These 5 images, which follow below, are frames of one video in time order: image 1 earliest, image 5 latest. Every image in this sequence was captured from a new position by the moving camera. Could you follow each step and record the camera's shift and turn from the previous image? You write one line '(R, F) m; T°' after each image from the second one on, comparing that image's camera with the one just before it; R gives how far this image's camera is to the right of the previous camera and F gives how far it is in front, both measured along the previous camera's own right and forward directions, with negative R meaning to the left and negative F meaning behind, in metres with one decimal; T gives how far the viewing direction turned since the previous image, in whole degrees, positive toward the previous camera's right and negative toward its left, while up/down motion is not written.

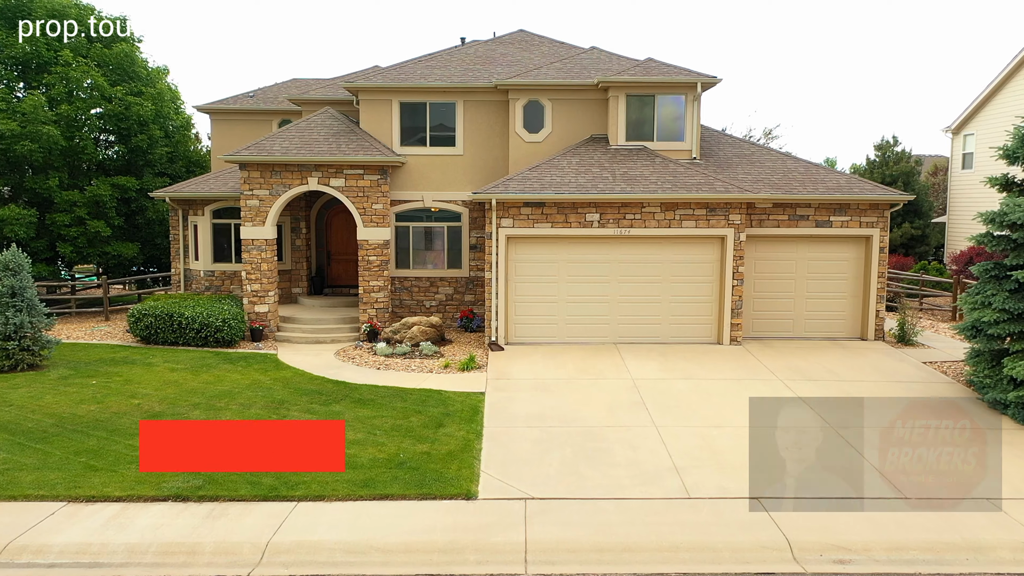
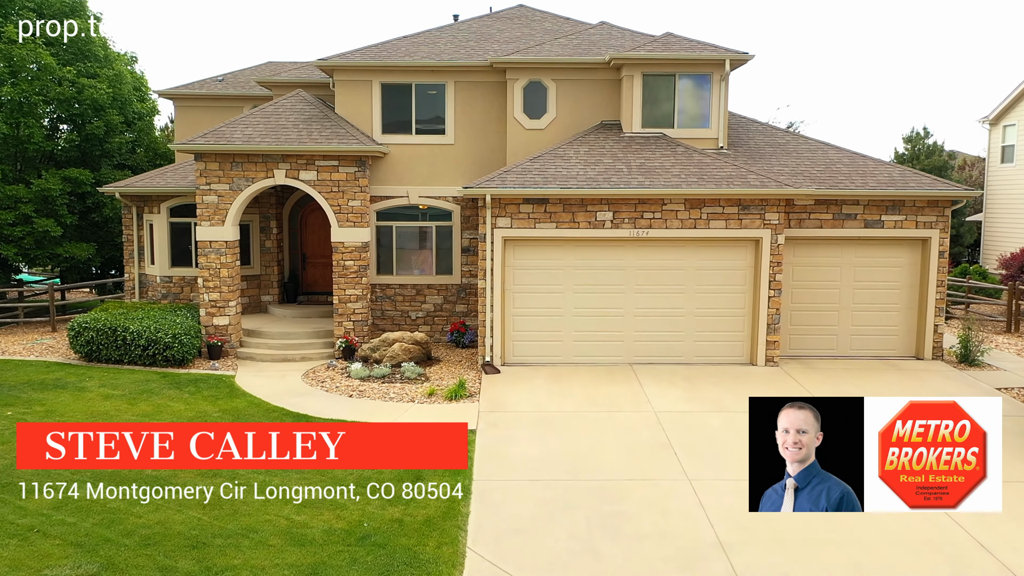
(0.0, +2.4) m; 0°
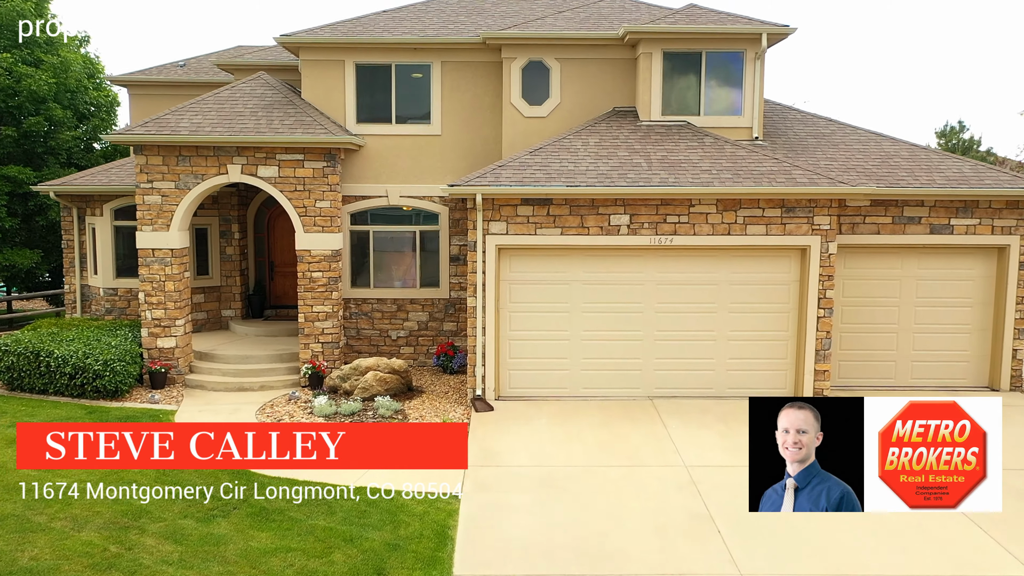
(+0.1, +2.3) m; 0°
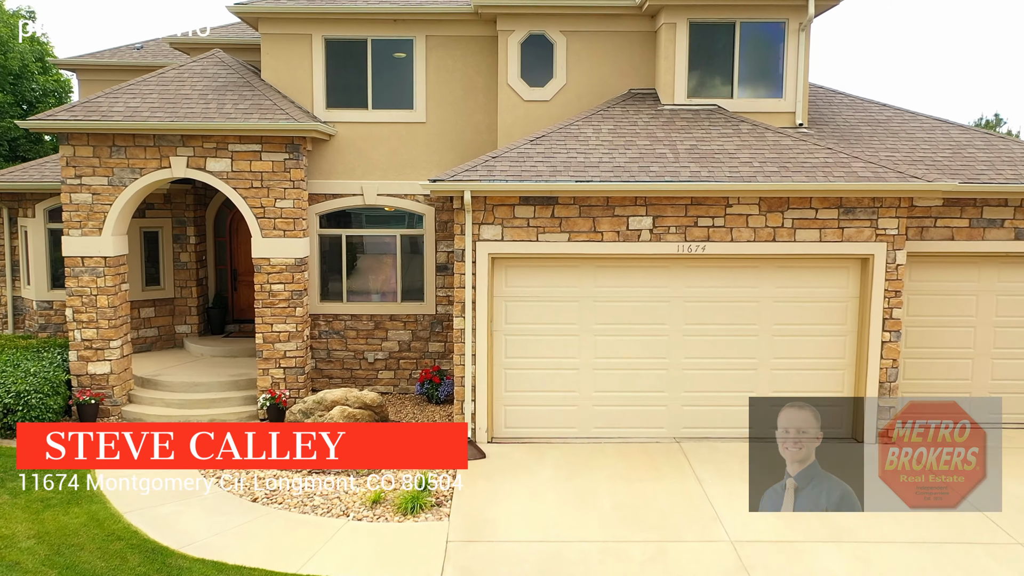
(0.0, +2.1) m; 0°
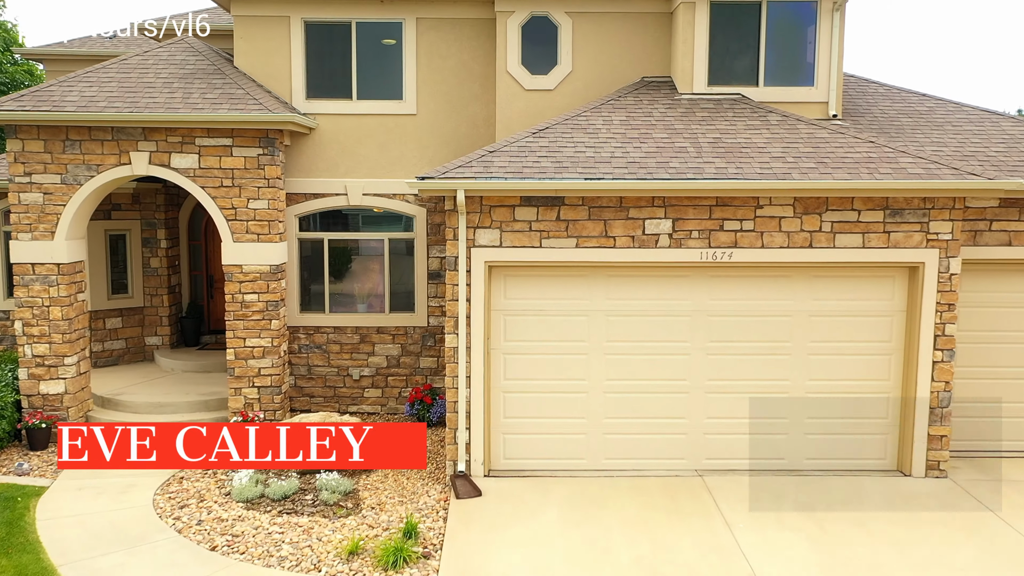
(0.0, +1.1) m; 0°
